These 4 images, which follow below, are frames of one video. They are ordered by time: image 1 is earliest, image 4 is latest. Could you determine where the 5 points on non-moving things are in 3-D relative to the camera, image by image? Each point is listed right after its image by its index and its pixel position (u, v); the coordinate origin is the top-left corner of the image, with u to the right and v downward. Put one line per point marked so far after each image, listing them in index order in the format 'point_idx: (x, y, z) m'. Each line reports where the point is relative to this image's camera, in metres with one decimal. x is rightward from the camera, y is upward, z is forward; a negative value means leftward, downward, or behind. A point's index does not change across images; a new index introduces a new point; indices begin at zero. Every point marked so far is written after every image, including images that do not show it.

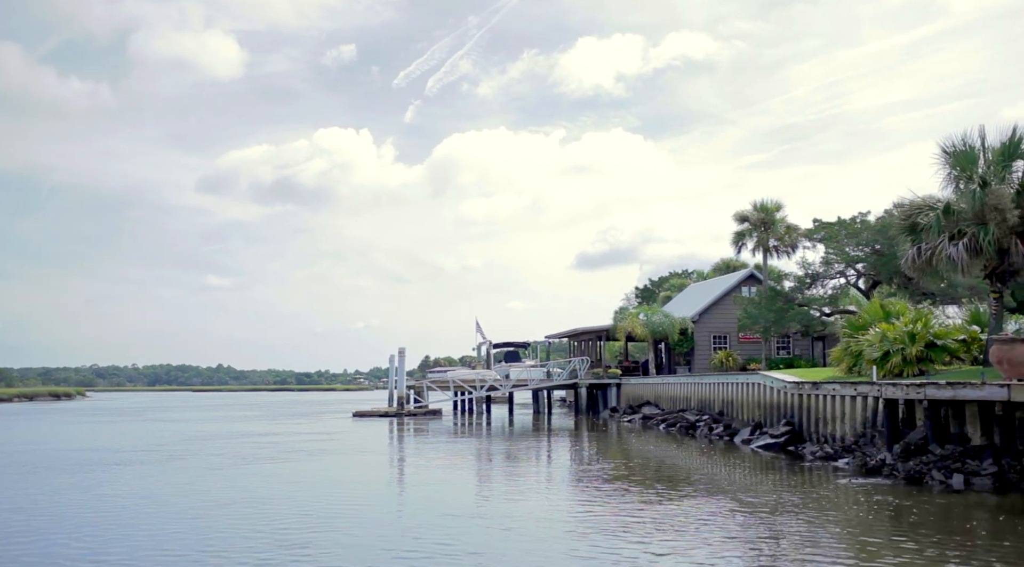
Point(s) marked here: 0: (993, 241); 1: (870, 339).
0: (+7.7, +0.7, +14.0) m
1: (+6.5, -1.0, +16.0) m
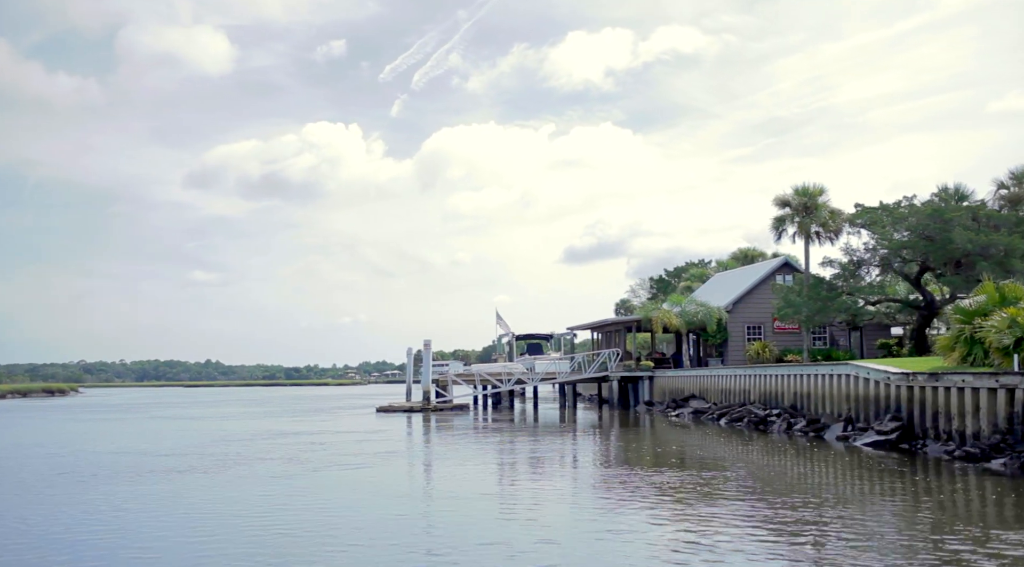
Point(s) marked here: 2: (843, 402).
0: (+9.1, +1.0, +12.5) m
1: (+7.9, -0.7, +14.4) m
2: (+6.9, -2.5, +18.3) m
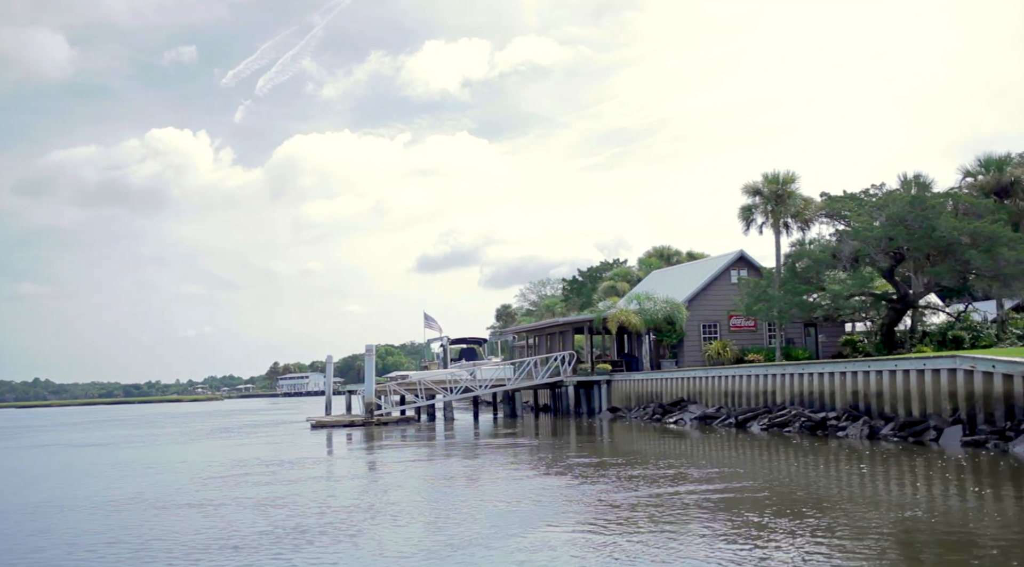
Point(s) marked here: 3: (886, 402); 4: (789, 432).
0: (+10.7, +1.5, +10.2) m
1: (+9.2, -0.3, +12.0) m
2: (+7.7, -2.1, +15.6) m
3: (+7.4, -2.3, +17.4) m
4: (+6.2, -3.3, +19.5) m
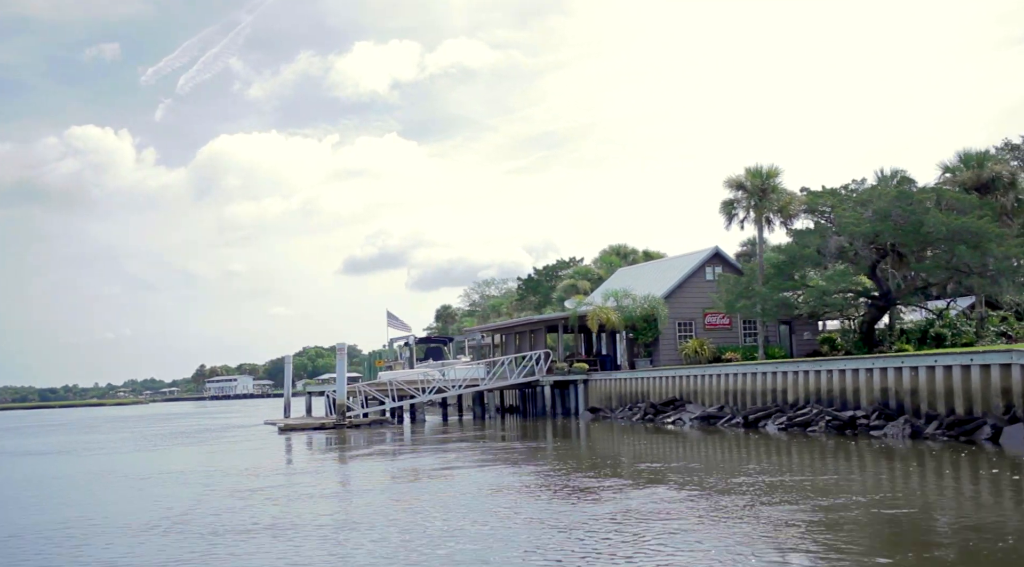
0: (+11.5, +1.6, +9.6) m
1: (+10.0, -0.1, +11.3) m
2: (+8.2, -1.9, +14.8) m
3: (+7.7, -2.2, +16.5) m
4: (+6.3, -3.1, +18.6) m
